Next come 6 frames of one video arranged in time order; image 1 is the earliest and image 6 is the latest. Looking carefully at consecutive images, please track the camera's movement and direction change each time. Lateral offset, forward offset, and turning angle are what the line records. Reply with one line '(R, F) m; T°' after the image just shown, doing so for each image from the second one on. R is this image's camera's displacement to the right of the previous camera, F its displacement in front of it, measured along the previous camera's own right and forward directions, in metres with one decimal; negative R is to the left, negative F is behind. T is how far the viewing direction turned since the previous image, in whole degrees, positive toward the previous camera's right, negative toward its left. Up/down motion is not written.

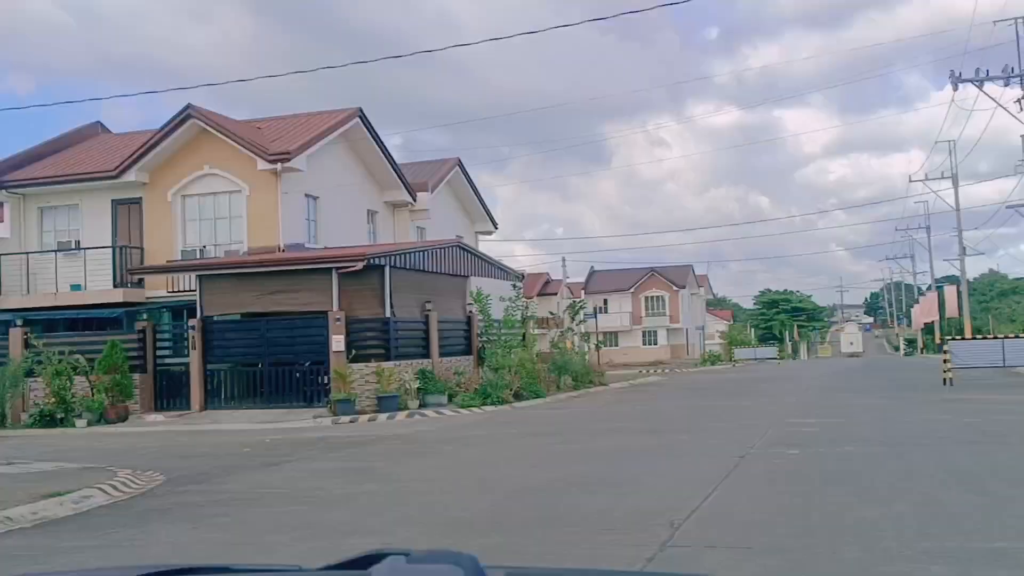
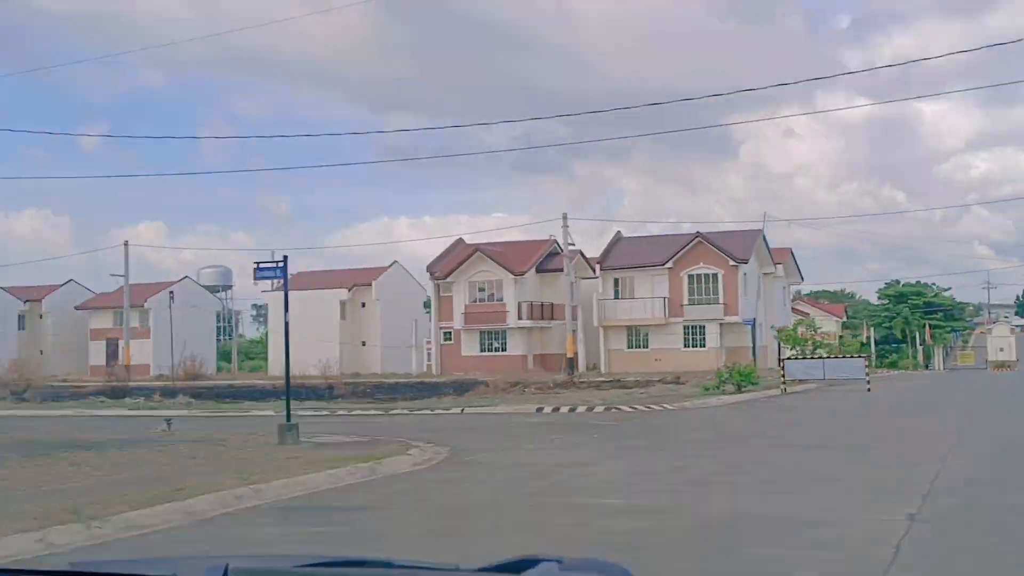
(+8.9, +26.8) m; -8°
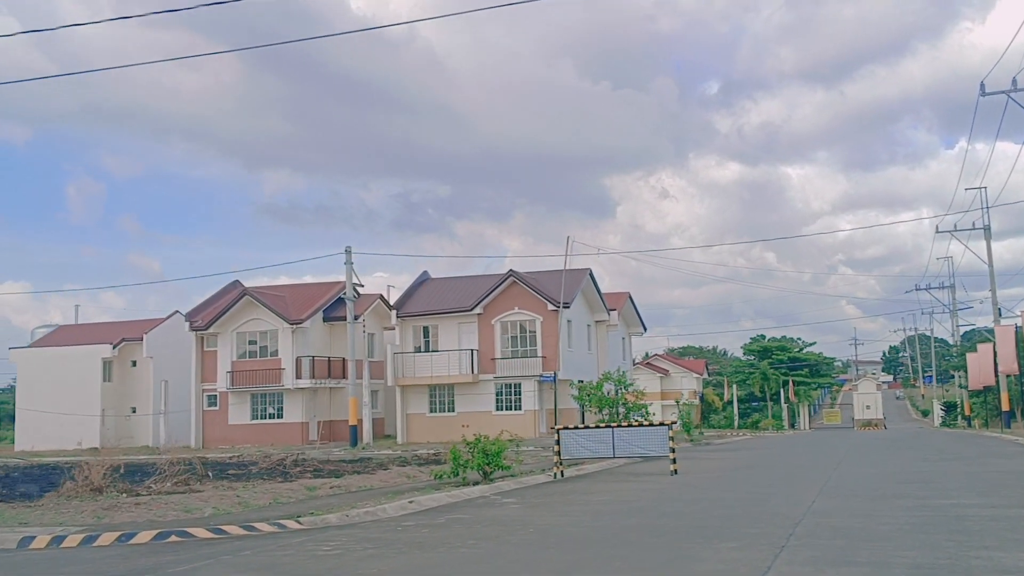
(+5.4, +9.7) m; +7°
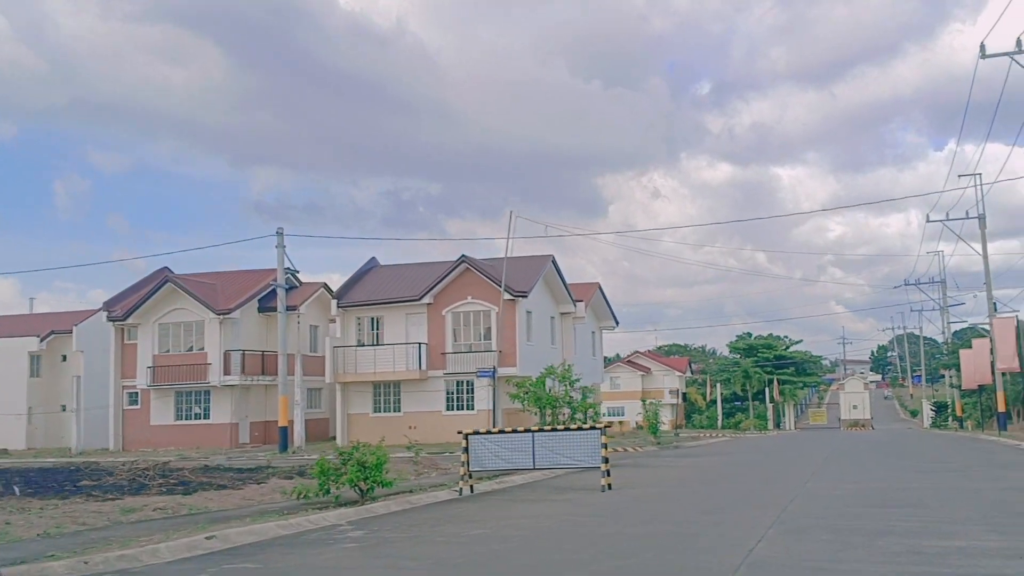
(+1.8, +4.4) m; +1°
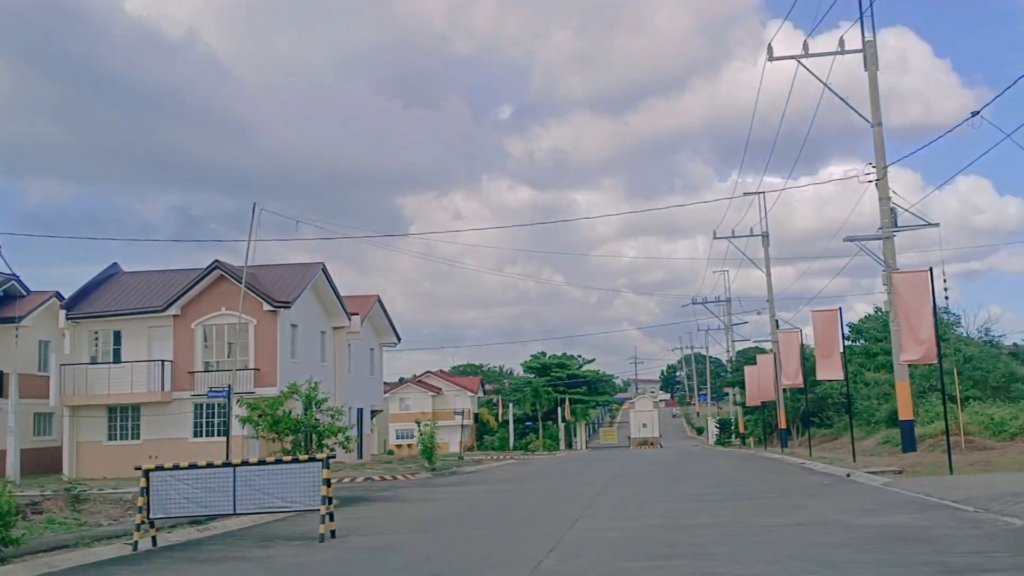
(+1.6, +3.8) m; +12°
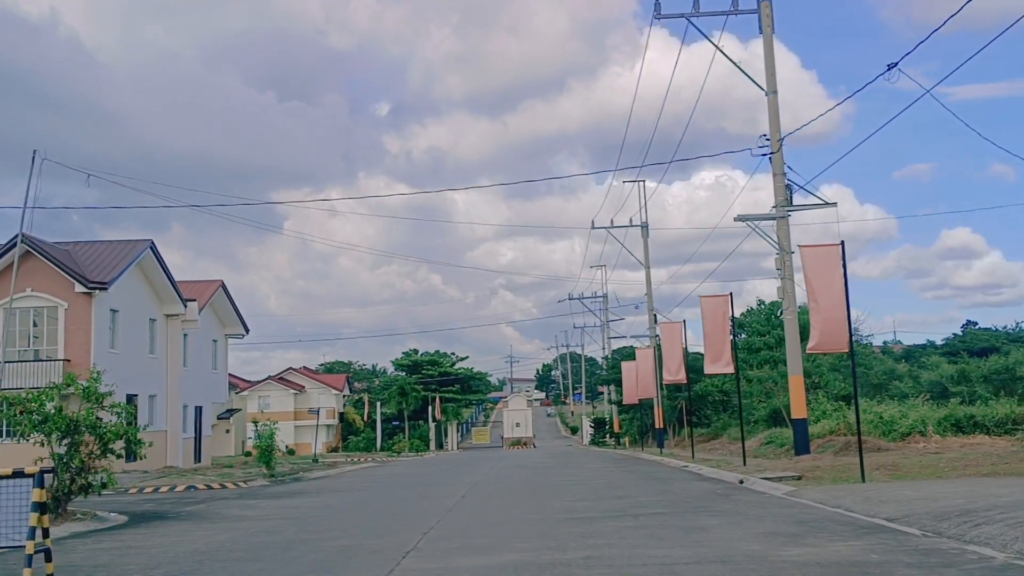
(+0.7, +3.9) m; +7°
